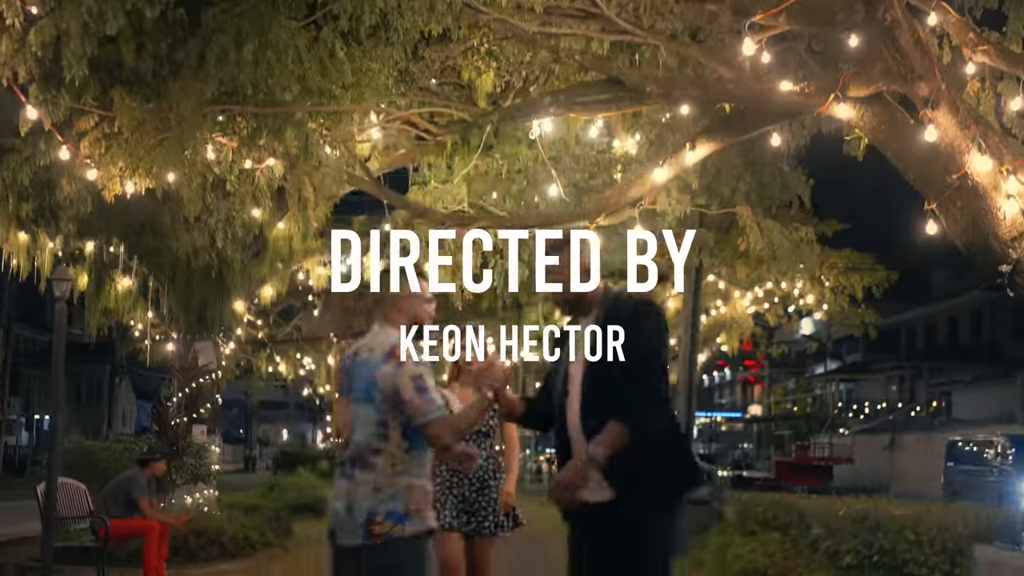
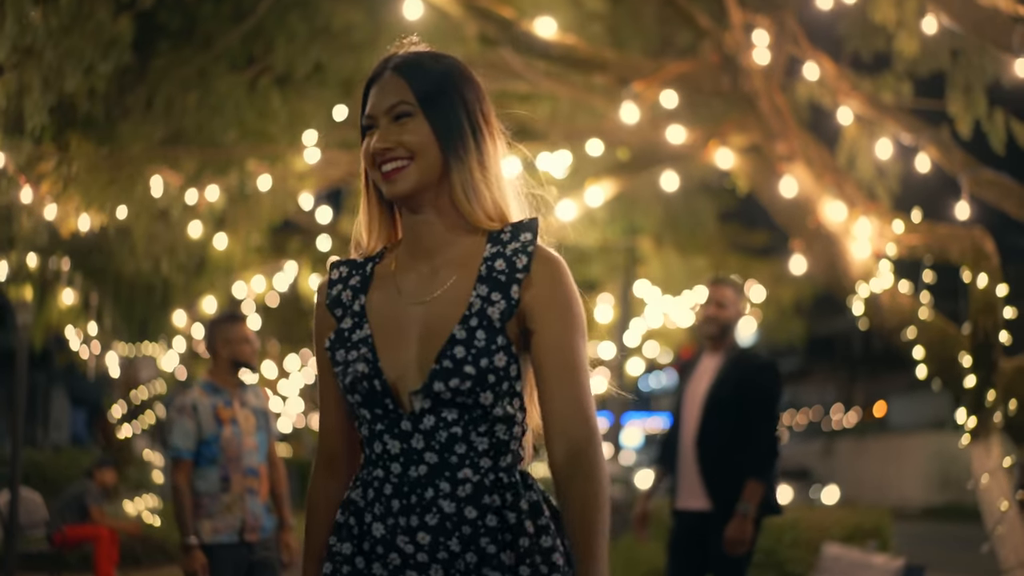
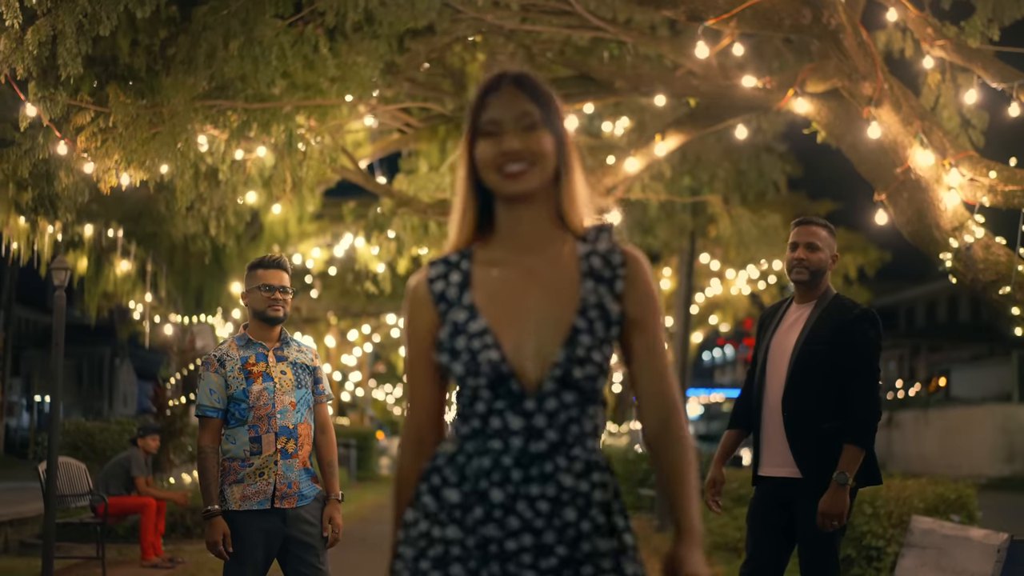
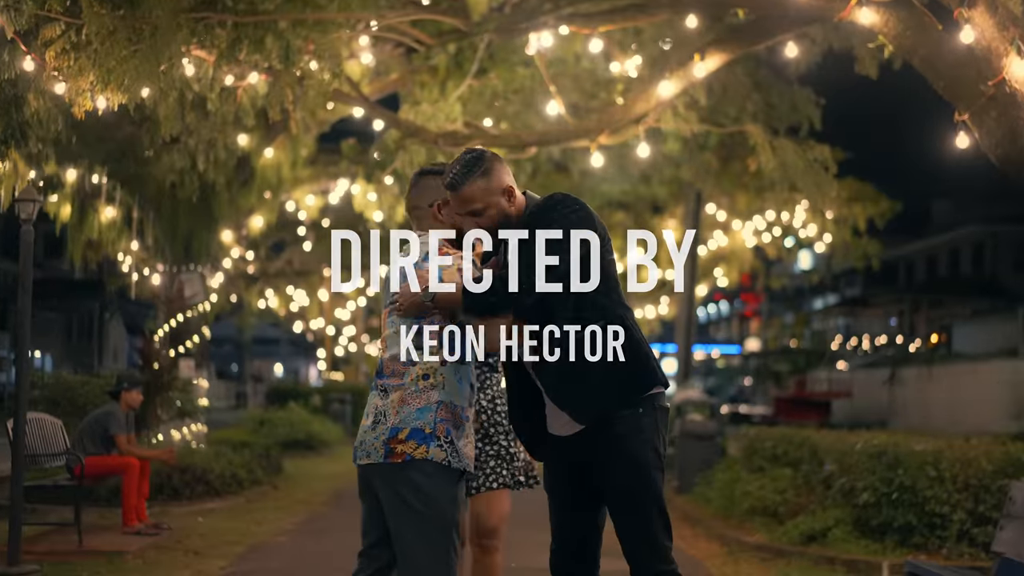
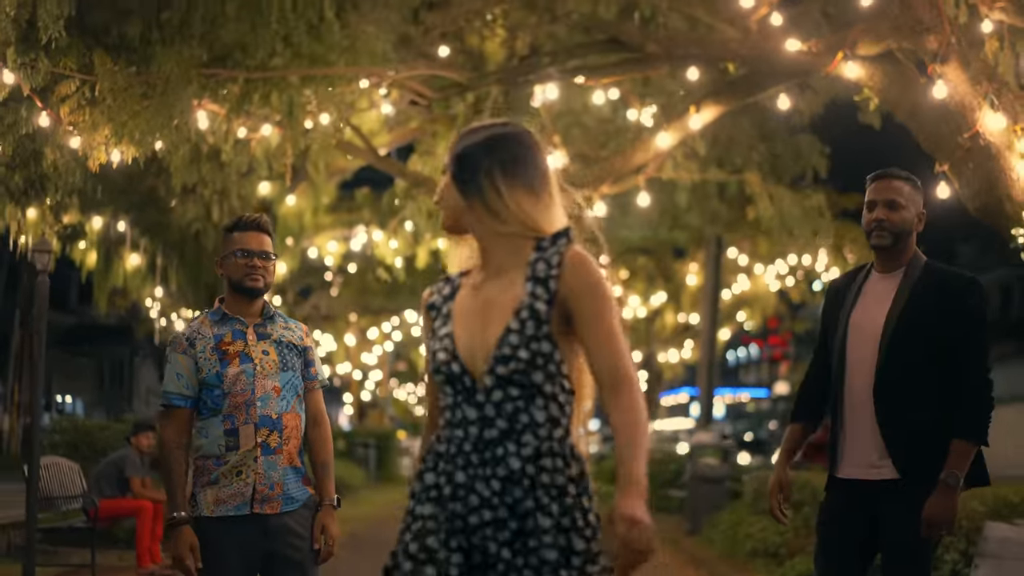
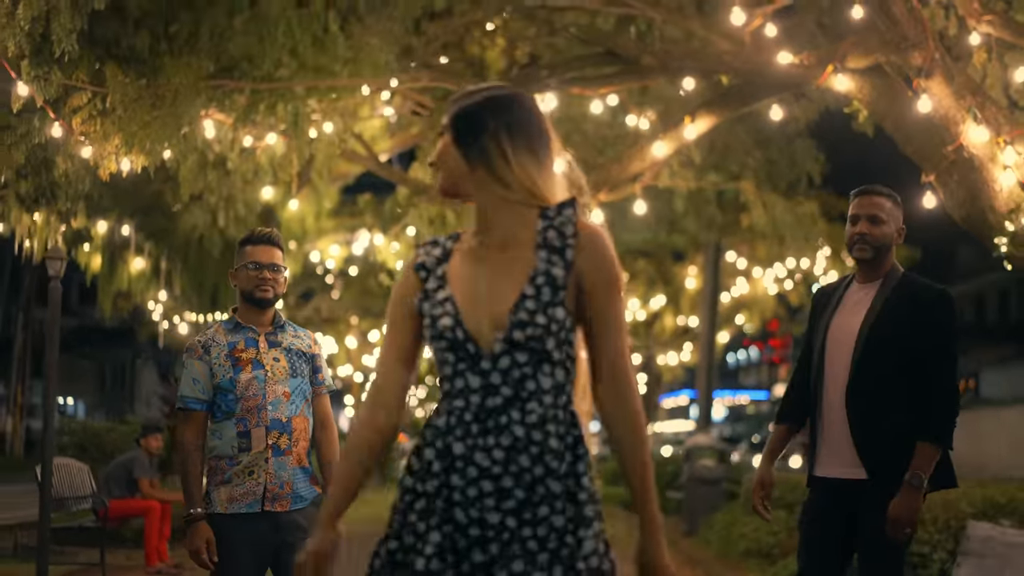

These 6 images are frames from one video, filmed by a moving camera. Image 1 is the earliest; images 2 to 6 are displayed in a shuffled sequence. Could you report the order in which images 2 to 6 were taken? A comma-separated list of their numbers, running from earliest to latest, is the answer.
4, 5, 6, 3, 2
